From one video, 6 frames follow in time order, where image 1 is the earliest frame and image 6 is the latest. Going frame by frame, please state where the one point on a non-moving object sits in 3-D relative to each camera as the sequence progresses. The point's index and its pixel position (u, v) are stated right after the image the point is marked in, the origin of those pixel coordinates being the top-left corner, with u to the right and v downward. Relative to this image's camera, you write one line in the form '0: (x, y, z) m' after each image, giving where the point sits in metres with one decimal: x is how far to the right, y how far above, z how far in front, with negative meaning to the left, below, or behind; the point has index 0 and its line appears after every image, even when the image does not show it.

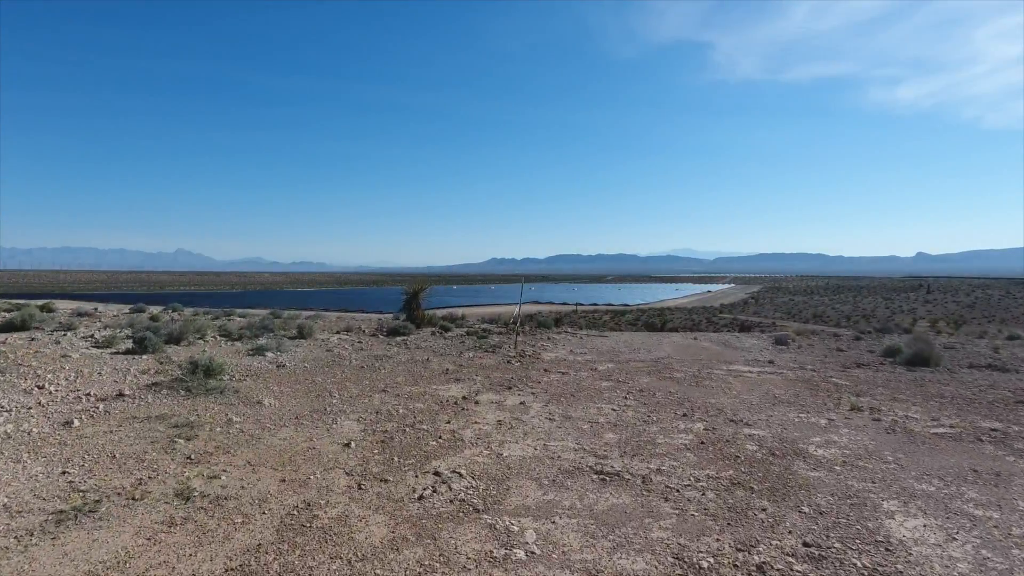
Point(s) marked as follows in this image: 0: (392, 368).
0: (-1.8, -1.2, +7.9) m
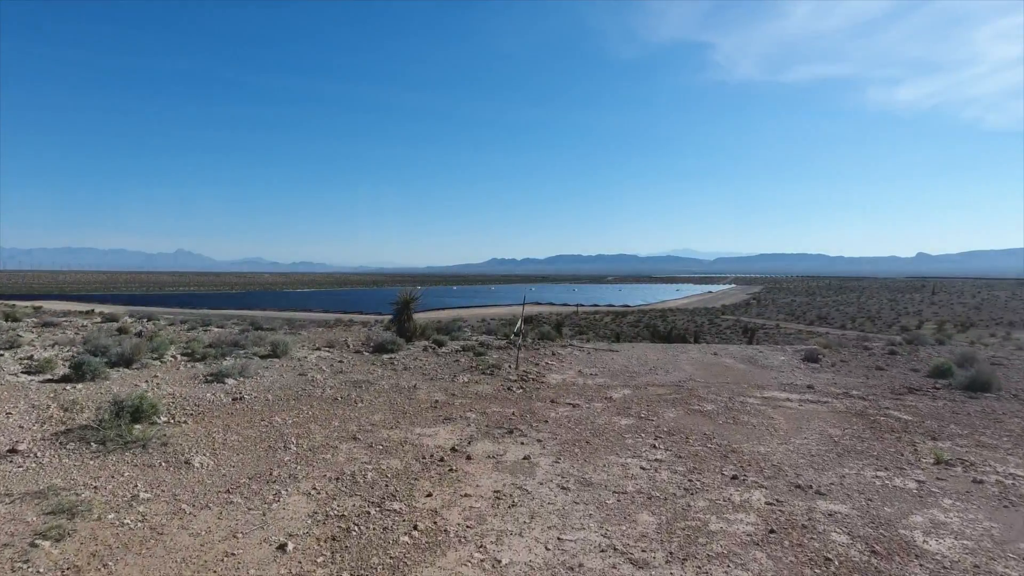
0: (-1.8, -1.4, +6.7) m
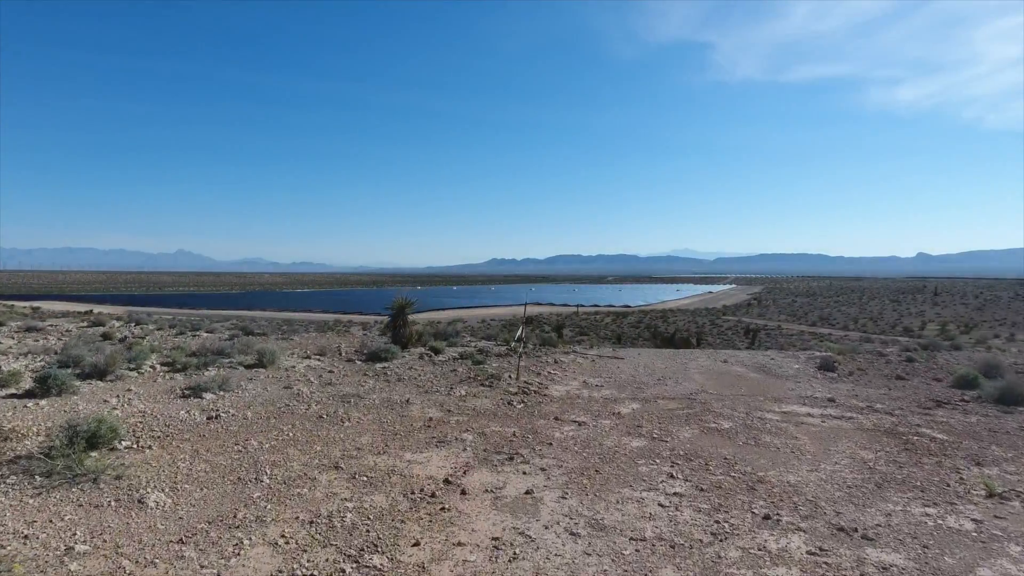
0: (-1.8, -1.5, +6.2) m
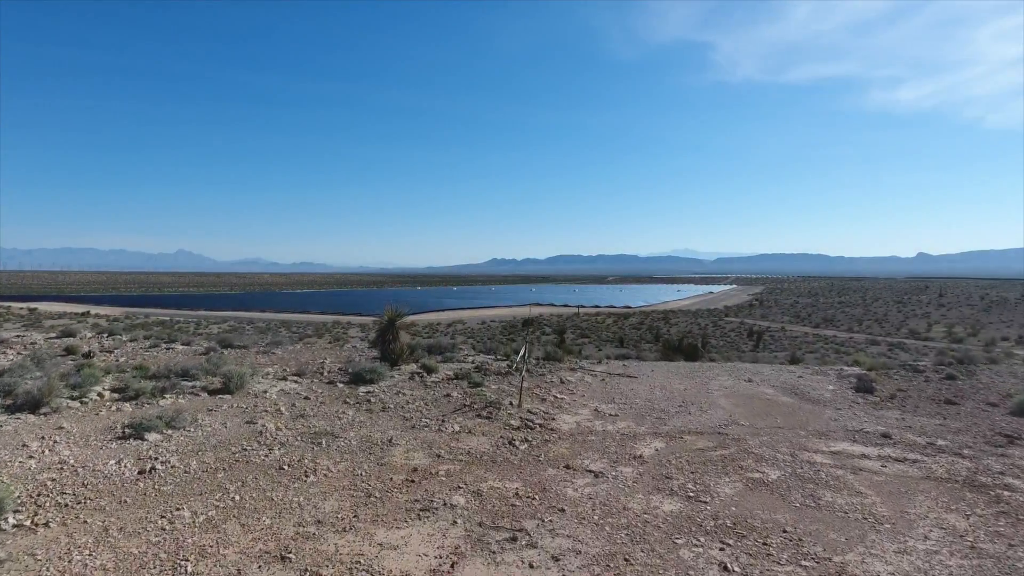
0: (-1.8, -1.8, +5.0) m
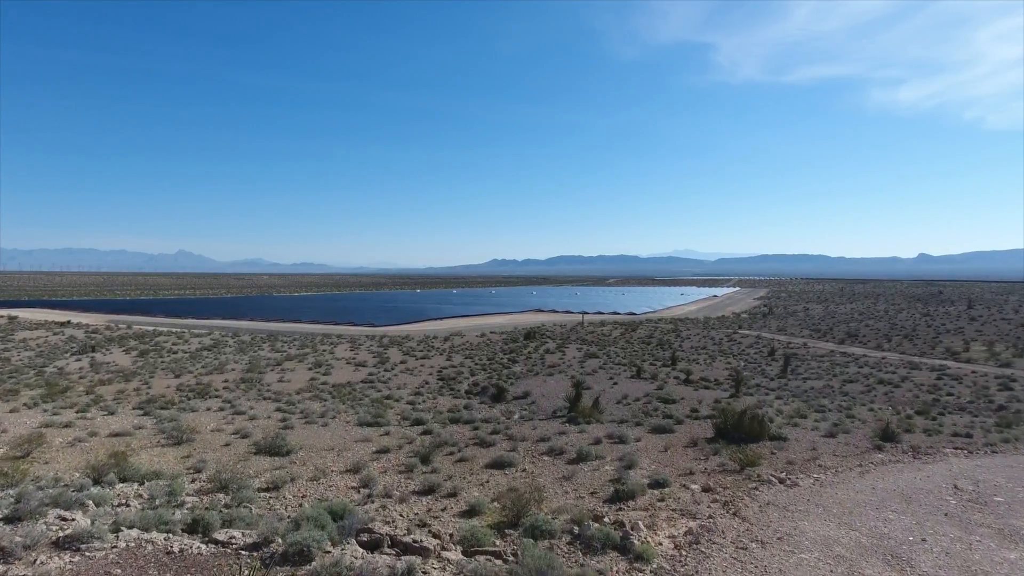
0: (-1.6, -3.8, -1.4) m
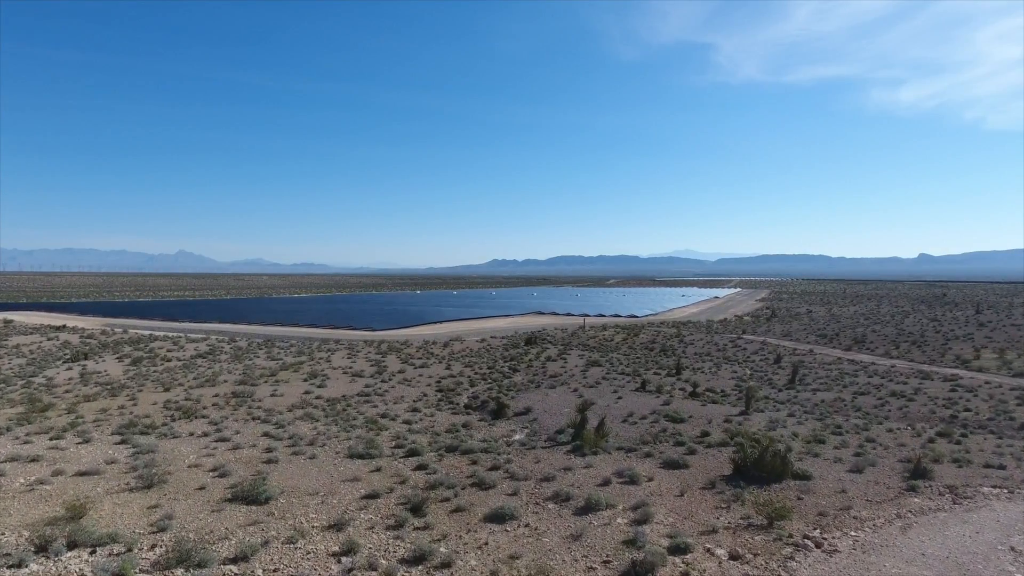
0: (-1.6, -4.7, -3.0) m
